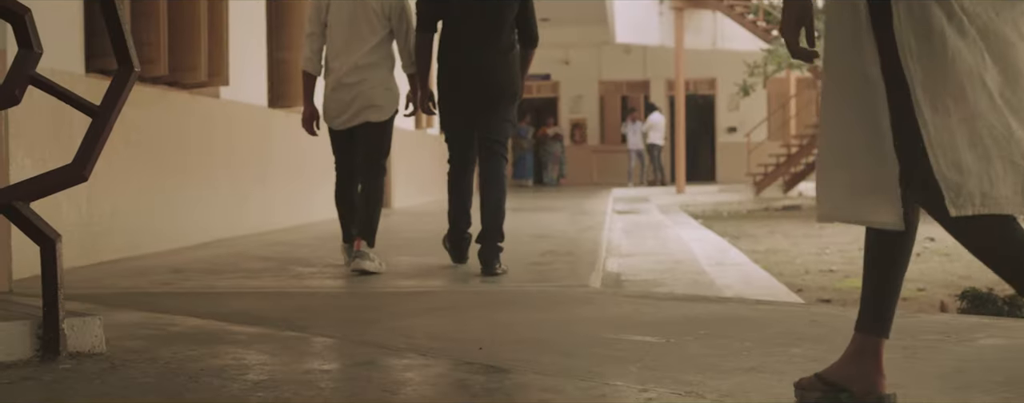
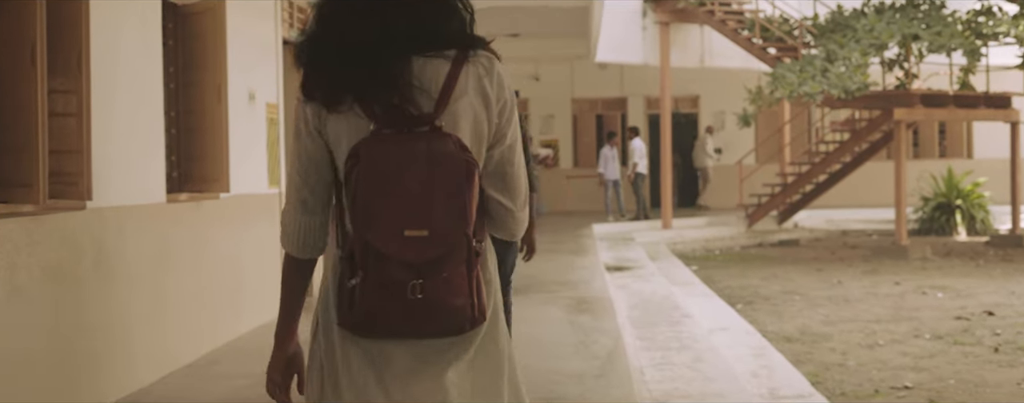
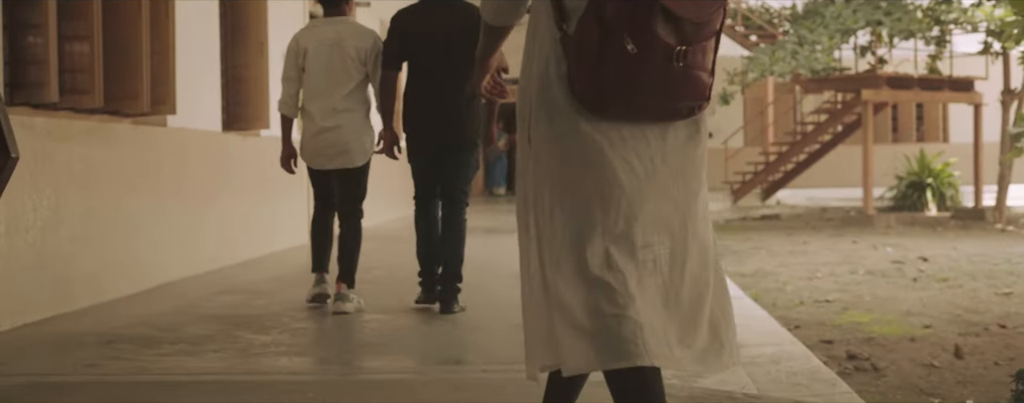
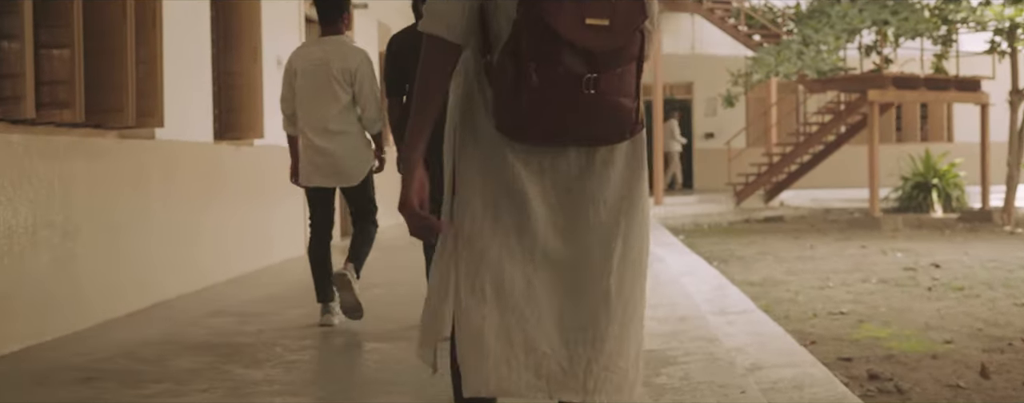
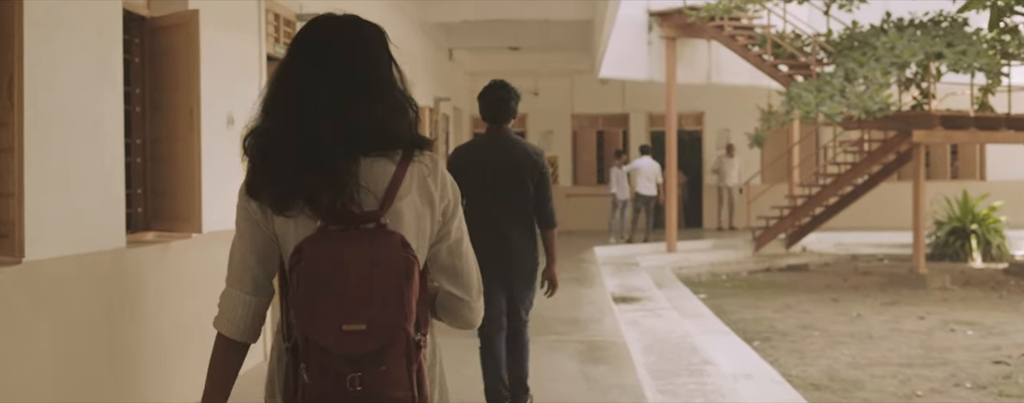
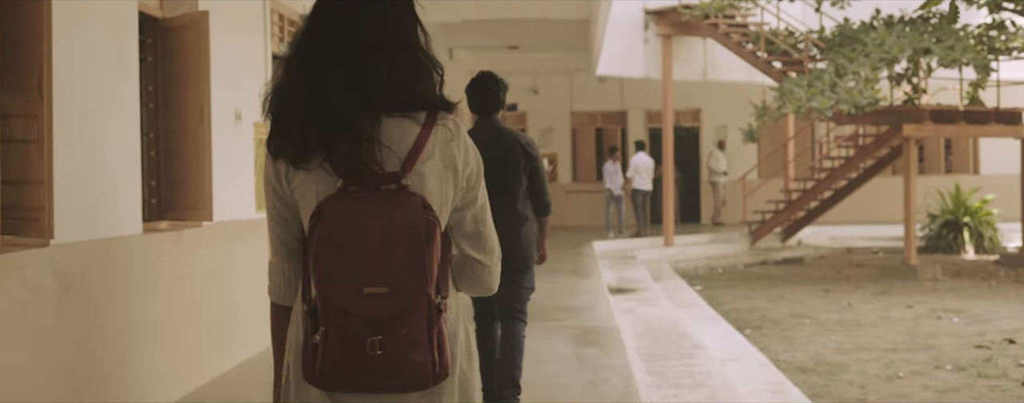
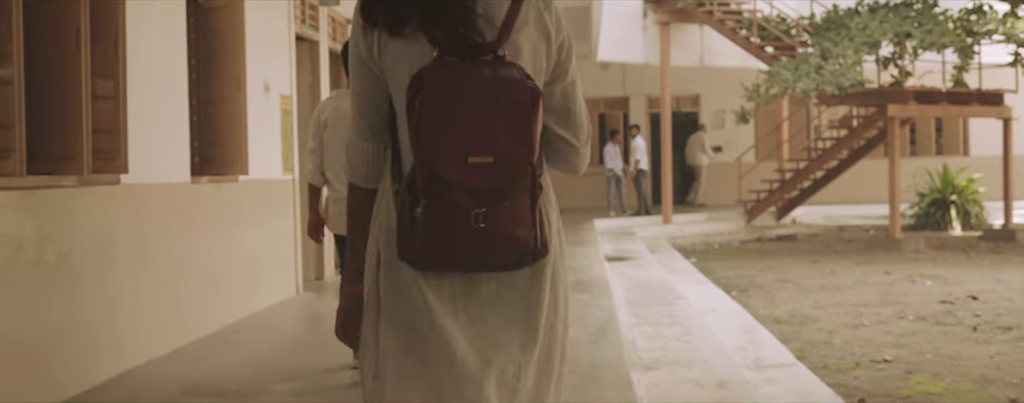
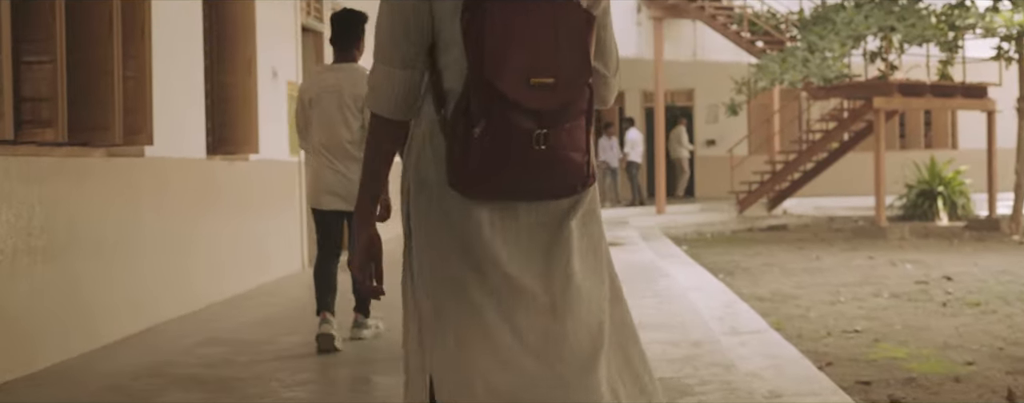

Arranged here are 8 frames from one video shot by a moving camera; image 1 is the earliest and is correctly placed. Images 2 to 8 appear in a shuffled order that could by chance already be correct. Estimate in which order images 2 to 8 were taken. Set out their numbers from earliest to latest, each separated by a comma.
3, 4, 8, 7, 2, 6, 5
